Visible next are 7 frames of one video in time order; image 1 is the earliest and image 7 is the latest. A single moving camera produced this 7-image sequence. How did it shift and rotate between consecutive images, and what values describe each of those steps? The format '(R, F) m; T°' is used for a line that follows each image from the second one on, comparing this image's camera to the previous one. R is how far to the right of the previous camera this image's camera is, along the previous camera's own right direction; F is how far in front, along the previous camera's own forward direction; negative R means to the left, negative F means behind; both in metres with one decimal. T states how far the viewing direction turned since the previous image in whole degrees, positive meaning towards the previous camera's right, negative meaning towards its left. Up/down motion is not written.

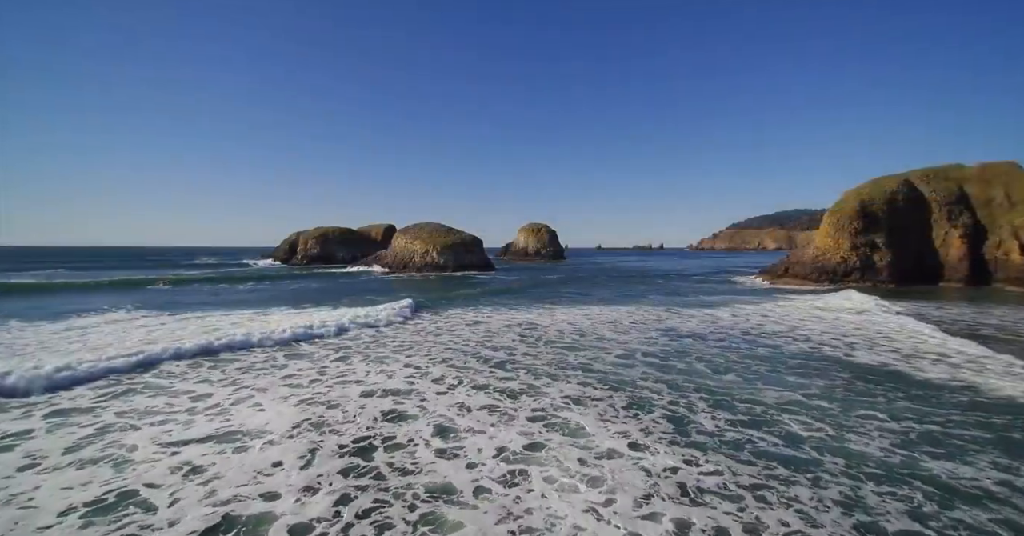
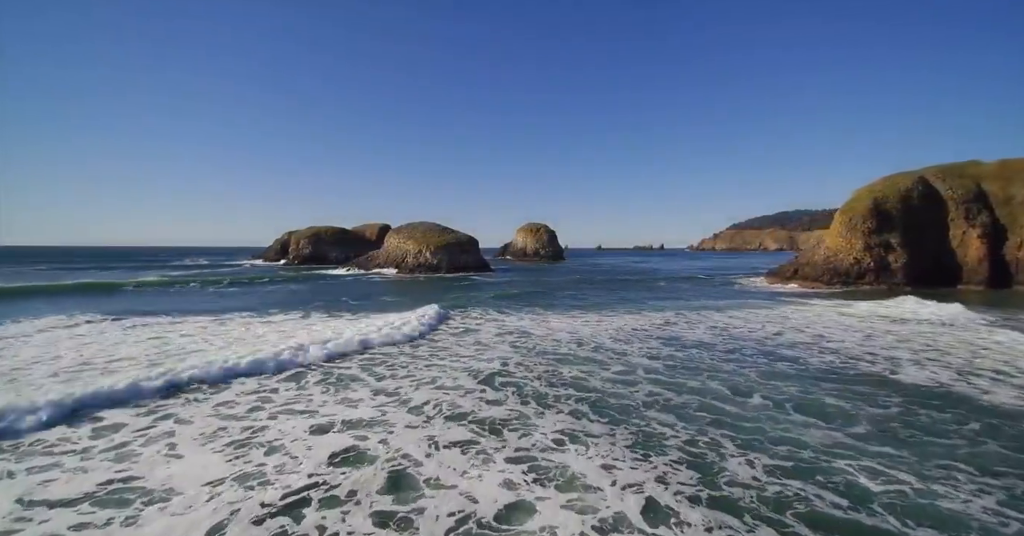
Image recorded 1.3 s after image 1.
(+0.3, +1.7) m; 0°
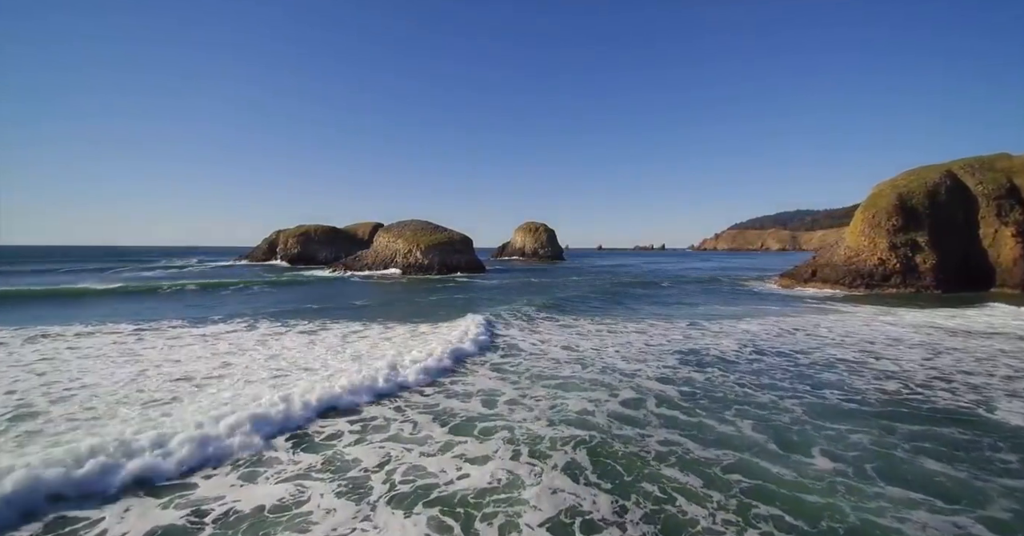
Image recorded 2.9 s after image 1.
(+0.4, +2.6) m; 0°
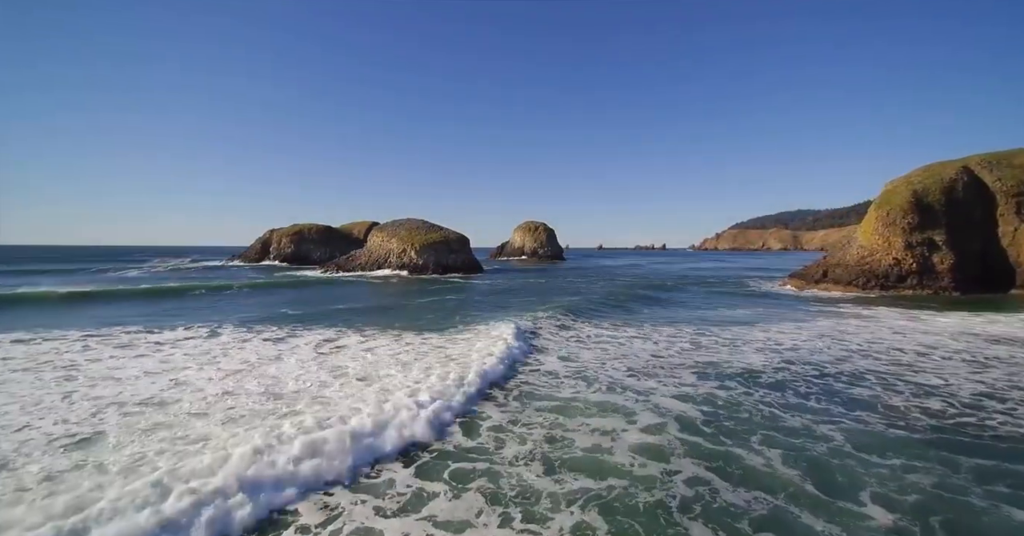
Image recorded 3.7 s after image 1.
(+0.2, +1.4) m; 0°
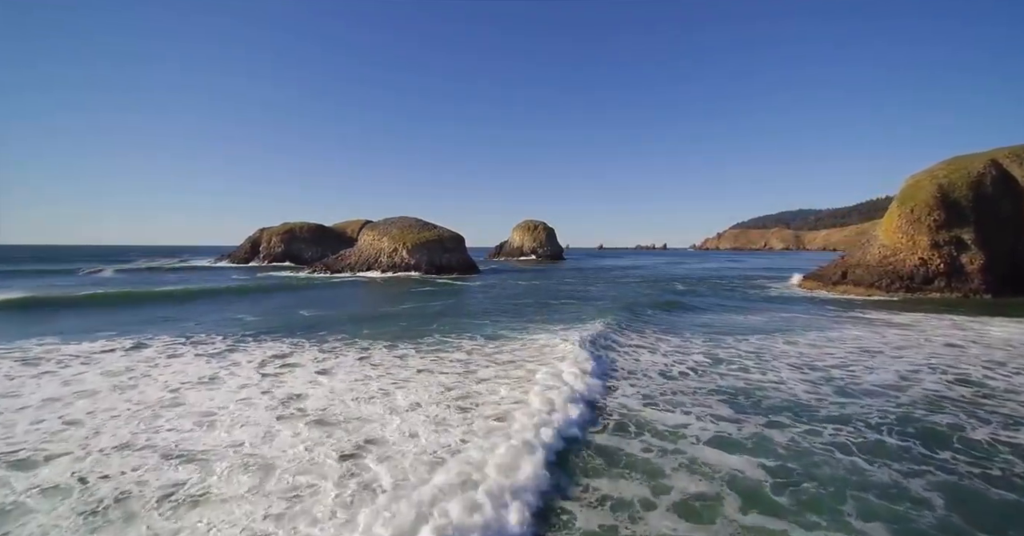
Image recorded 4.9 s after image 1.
(+0.2, +2.0) m; 0°
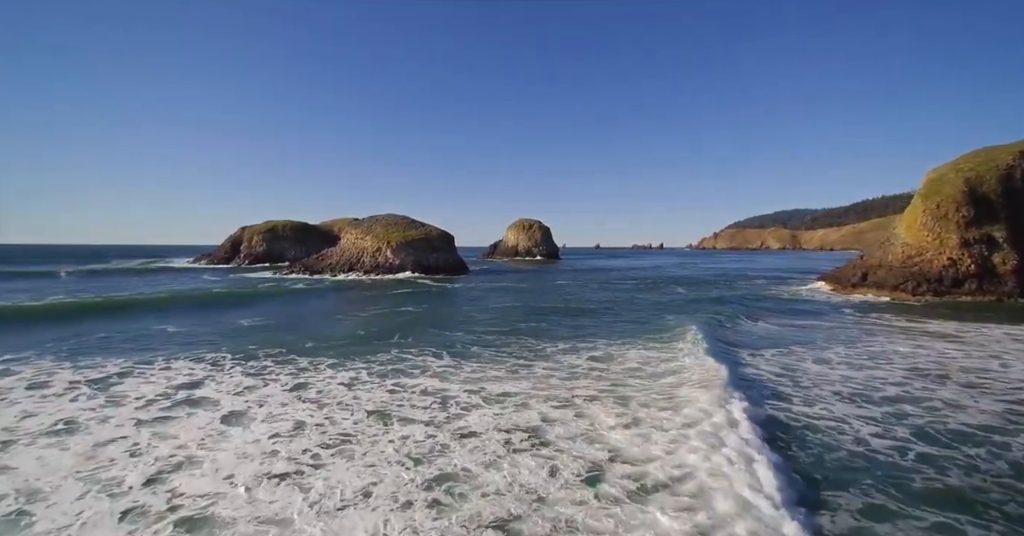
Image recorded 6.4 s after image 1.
(+0.2, +2.4) m; +1°
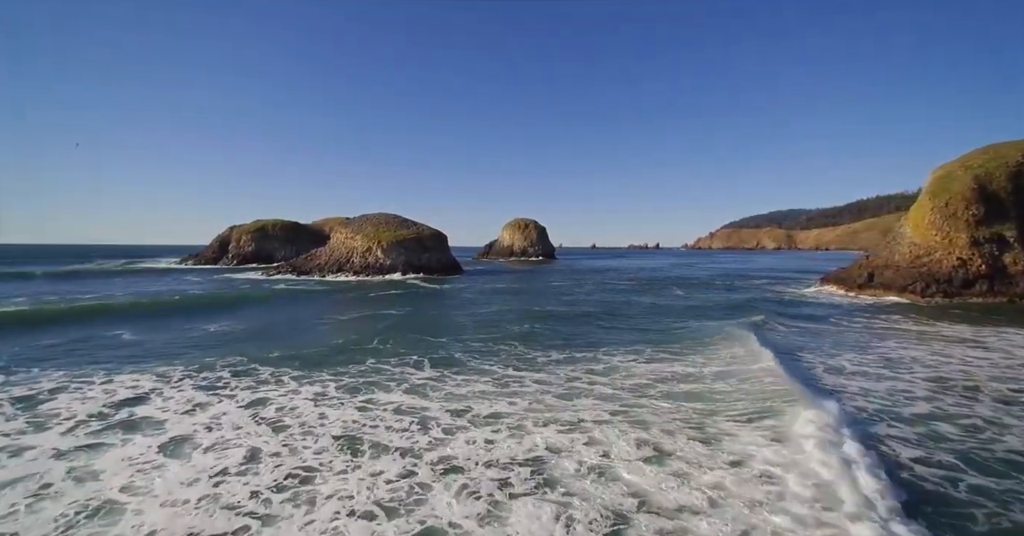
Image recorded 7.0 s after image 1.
(0.0, +1.0) m; +1°
